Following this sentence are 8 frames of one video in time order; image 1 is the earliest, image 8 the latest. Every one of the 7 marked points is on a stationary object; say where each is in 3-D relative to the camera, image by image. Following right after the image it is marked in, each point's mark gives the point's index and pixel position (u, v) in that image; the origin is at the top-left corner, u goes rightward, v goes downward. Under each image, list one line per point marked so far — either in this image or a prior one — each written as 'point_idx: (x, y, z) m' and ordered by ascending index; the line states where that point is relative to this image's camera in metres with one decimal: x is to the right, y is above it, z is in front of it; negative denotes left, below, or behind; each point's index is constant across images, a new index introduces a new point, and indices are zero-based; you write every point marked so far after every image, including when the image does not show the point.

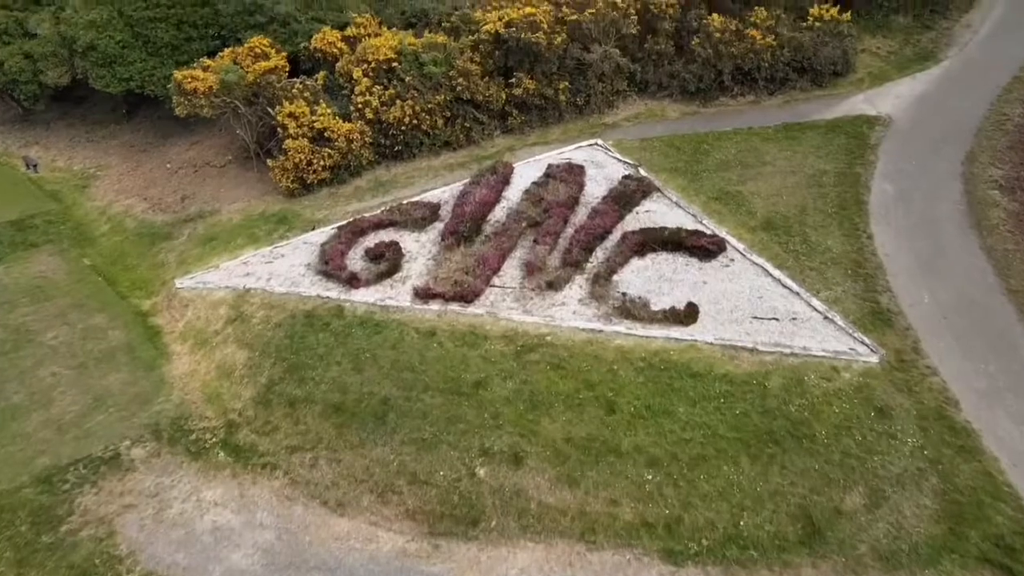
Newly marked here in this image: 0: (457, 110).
0: (-1.3, +4.3, +18.2) m
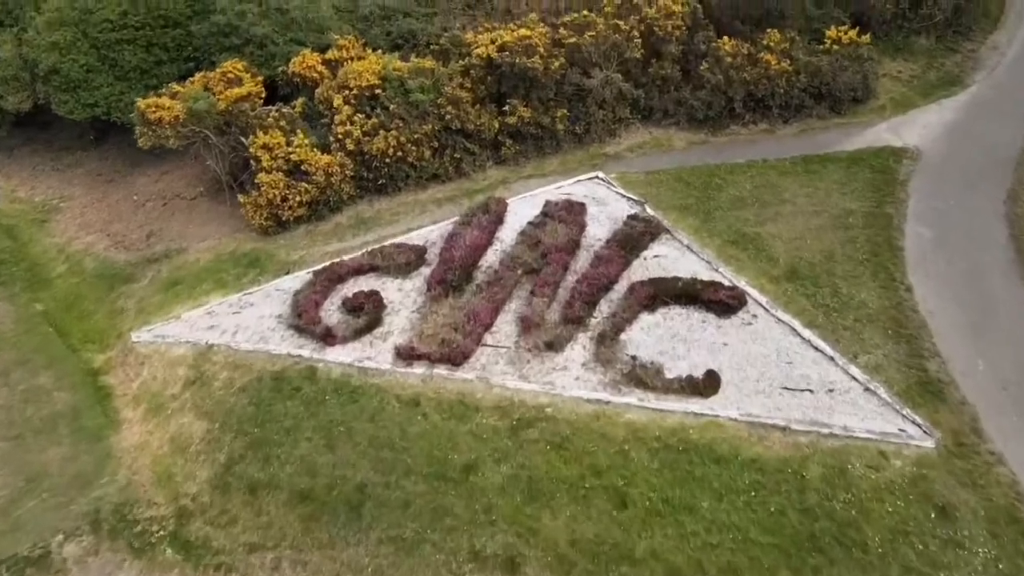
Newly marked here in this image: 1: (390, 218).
0: (-1.5, +3.3, +16.7) m
1: (-2.6, +1.5, +16.2) m
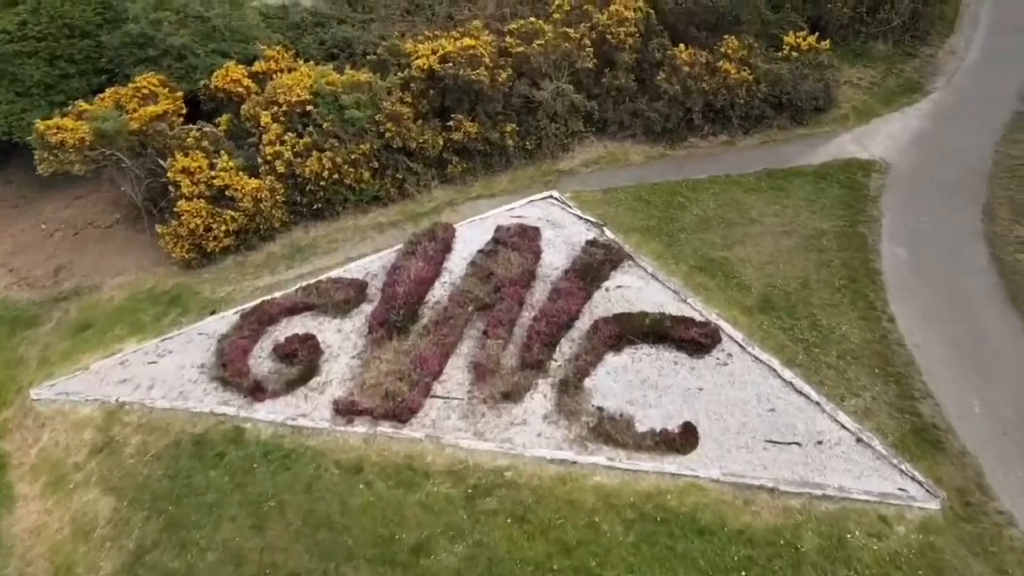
0: (-2.6, +2.6, +15.4) m
1: (-3.6, +0.8, +14.9) m
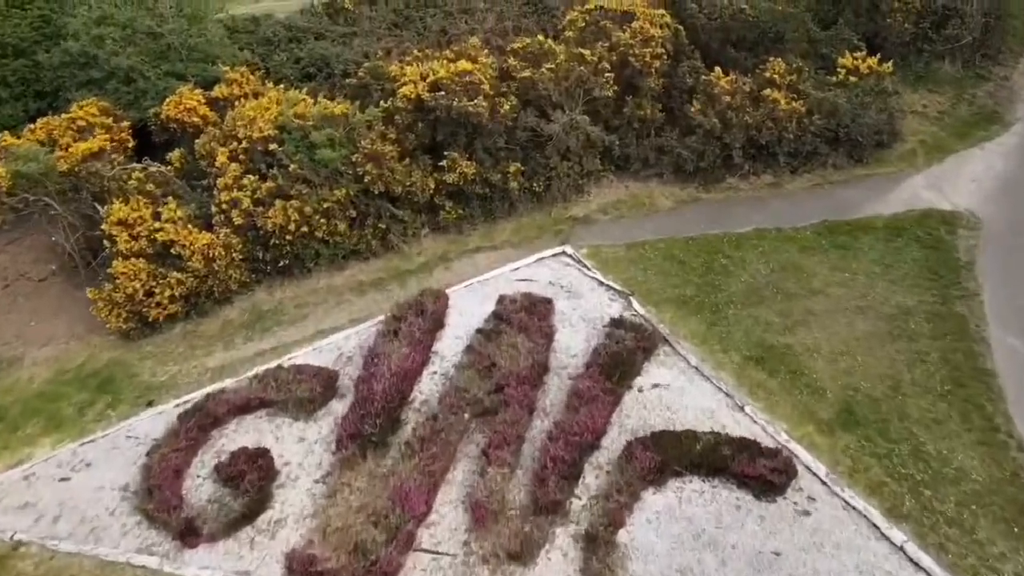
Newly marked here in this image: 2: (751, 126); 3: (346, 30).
0: (-2.5, +1.4, +12.9) m
1: (-3.5, -0.4, +12.3) m
2: (+4.1, +2.8, +12.9) m
3: (-3.9, +6.1, +17.8) m
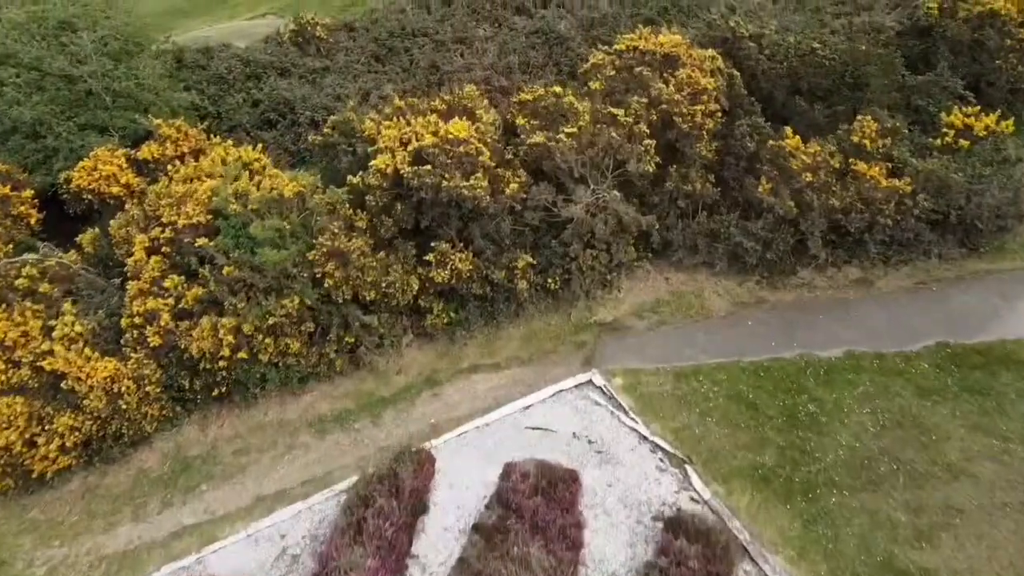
0: (-2.4, -0.3, +9.8) m
1: (-3.4, -2.2, +9.2) m
2: (+4.2, +1.0, +9.8) m
3: (-3.8, +4.4, +14.7) m
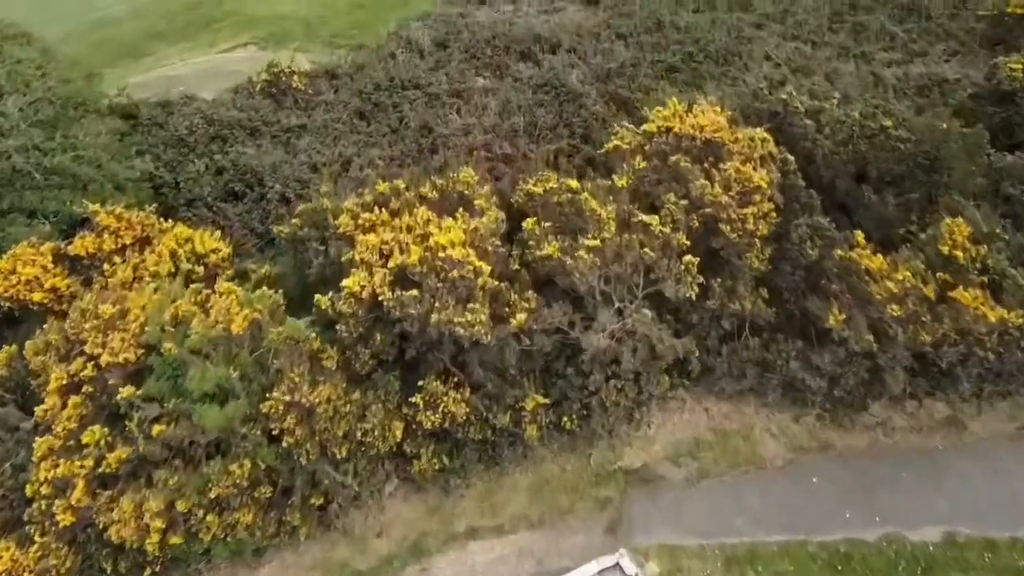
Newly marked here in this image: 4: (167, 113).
0: (-2.3, -1.9, +7.8) m
1: (-3.4, -3.8, +7.3) m
2: (+4.3, -0.5, +7.9) m
3: (-3.7, +2.8, +12.8) m
4: (-5.9, +3.0, +12.9) m
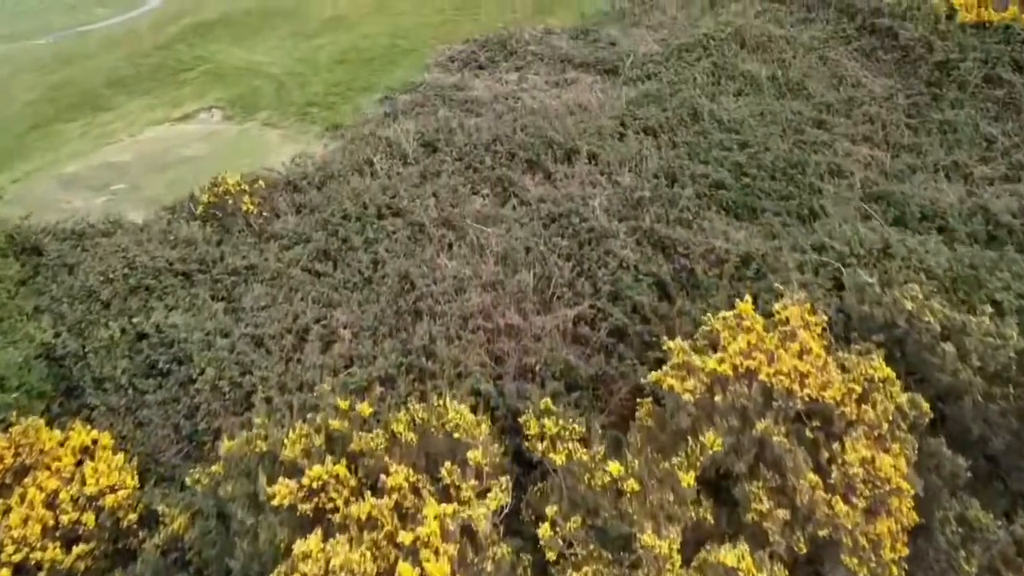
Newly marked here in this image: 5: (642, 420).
0: (-2.2, -4.4, +5.1) m
1: (-3.3, -6.3, +4.5) m
2: (+4.4, -3.0, +5.1) m
3: (-3.7, +0.3, +10.0) m
4: (-5.8, +0.5, +10.1) m
5: (+1.2, -1.2, +6.9) m
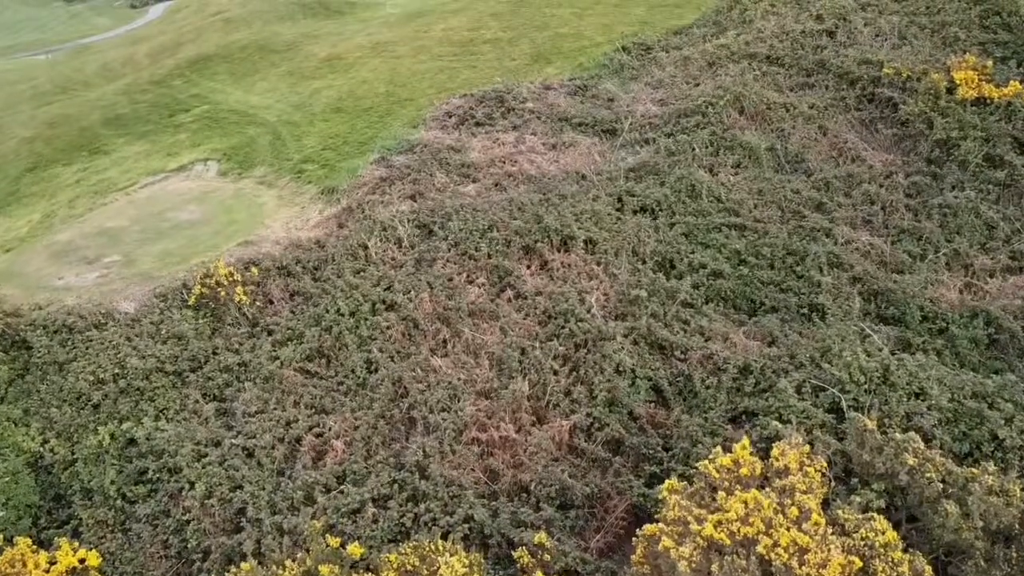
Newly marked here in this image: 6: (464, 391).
0: (-2.3, -5.7, +4.9) m
1: (-3.4, -7.5, +4.3) m
2: (+4.3, -4.3, +4.9) m
3: (-3.7, -1.0, +9.9) m
4: (-5.9, -0.8, +10.0) m
5: (+1.1, -2.5, +6.8) m
6: (-0.6, -1.3, +9.2) m
